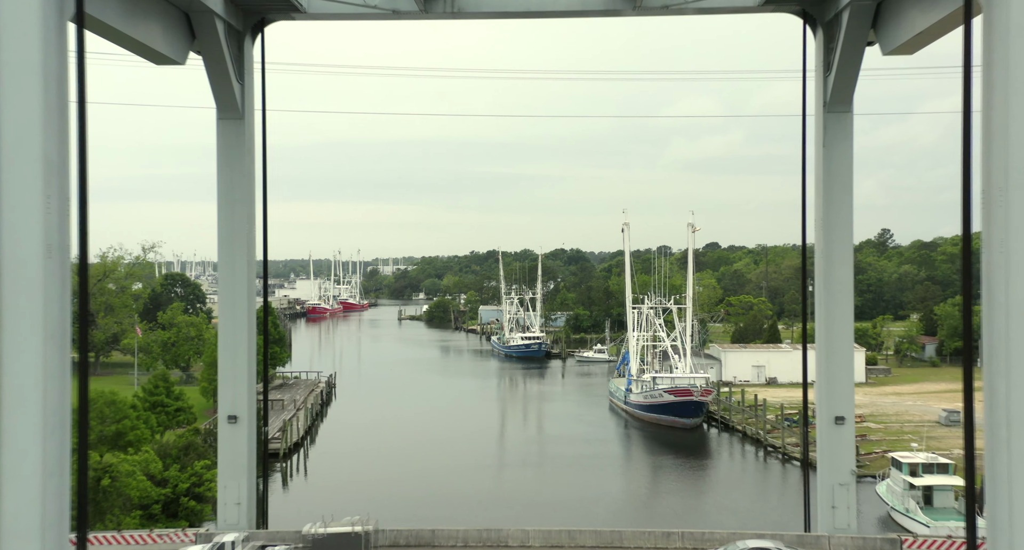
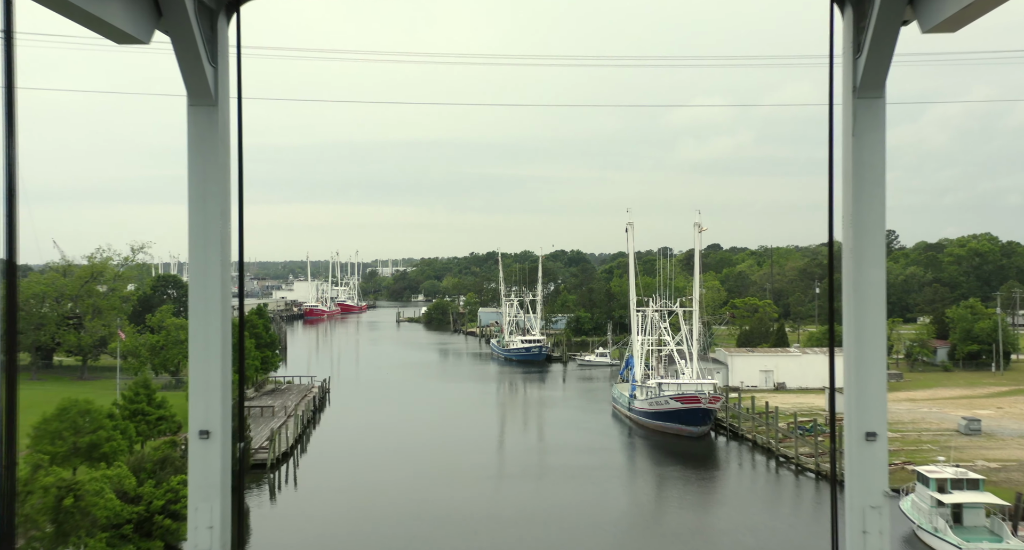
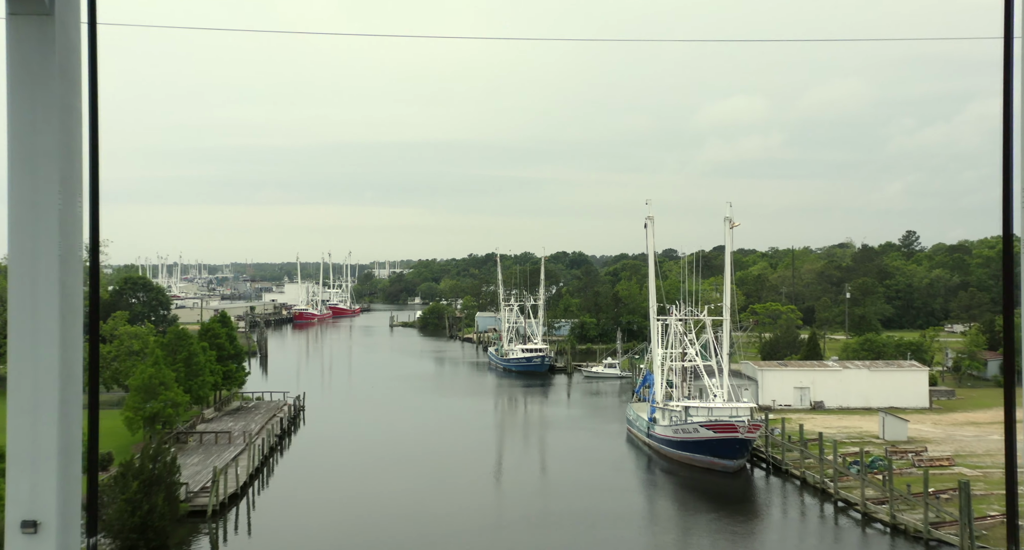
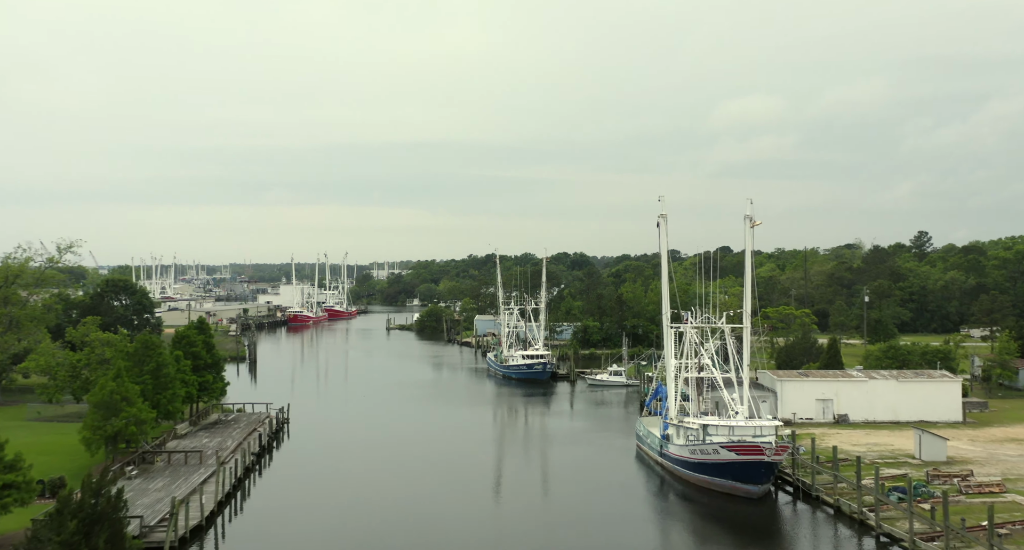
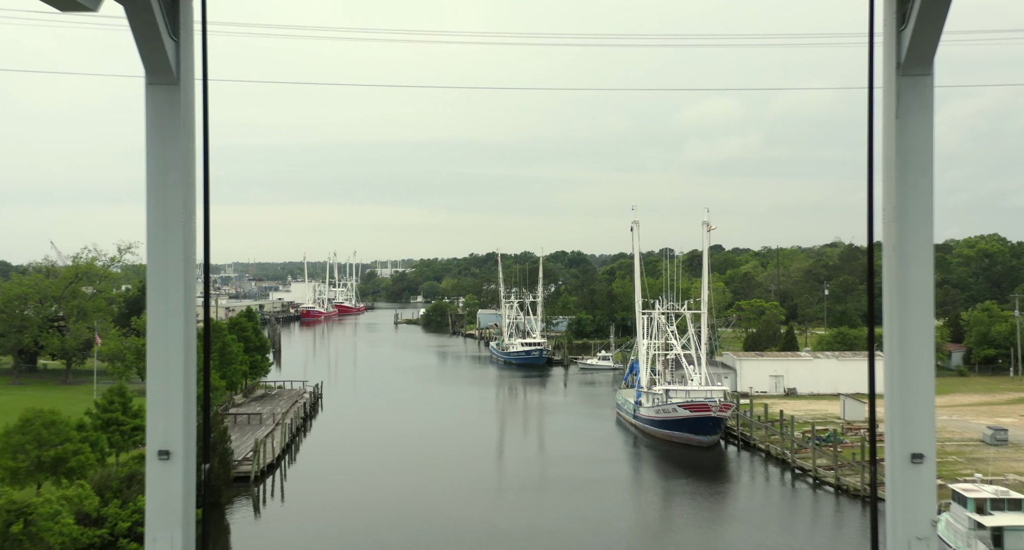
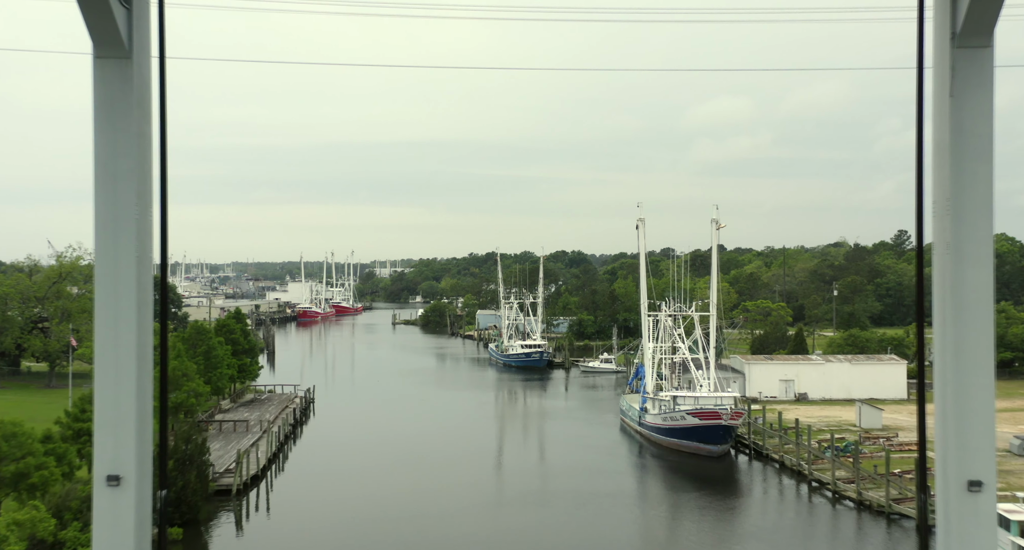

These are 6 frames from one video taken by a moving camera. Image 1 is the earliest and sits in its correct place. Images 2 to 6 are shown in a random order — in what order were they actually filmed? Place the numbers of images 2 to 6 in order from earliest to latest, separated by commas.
2, 5, 6, 3, 4
